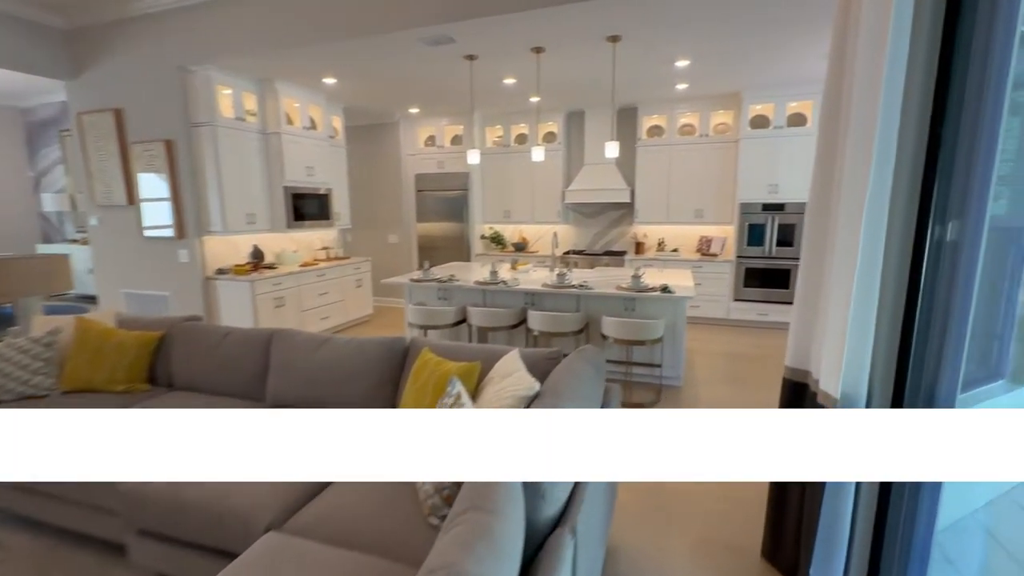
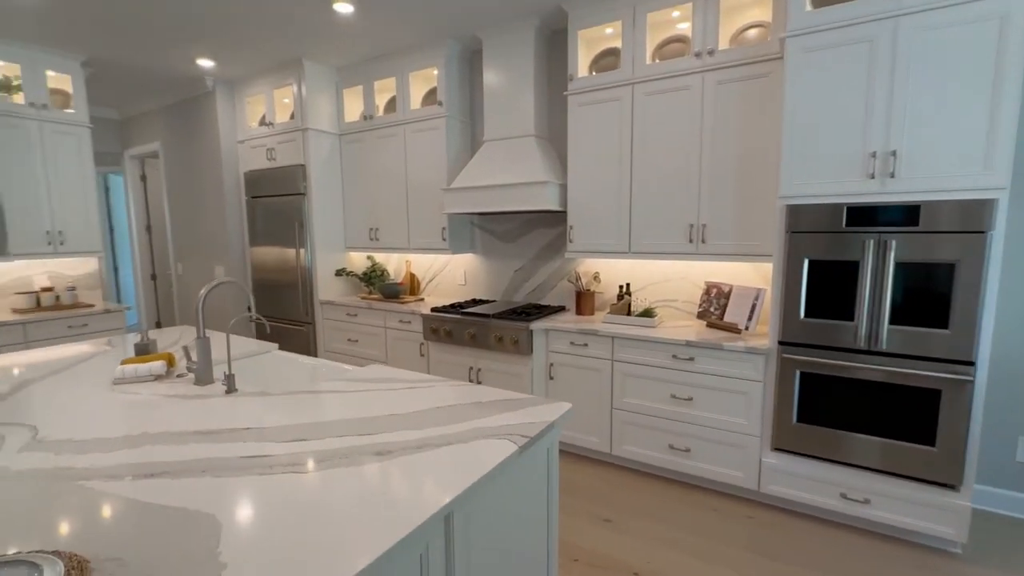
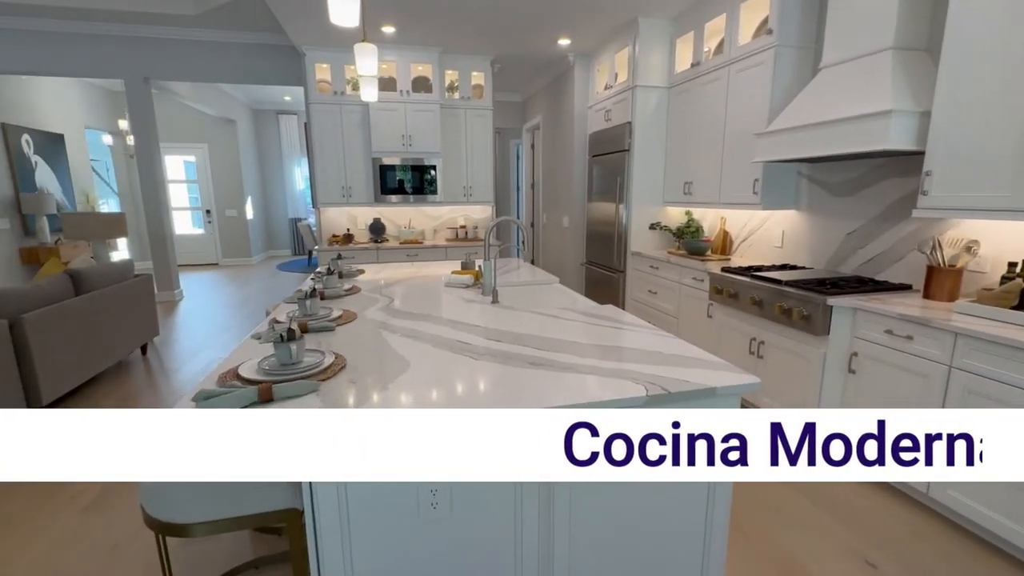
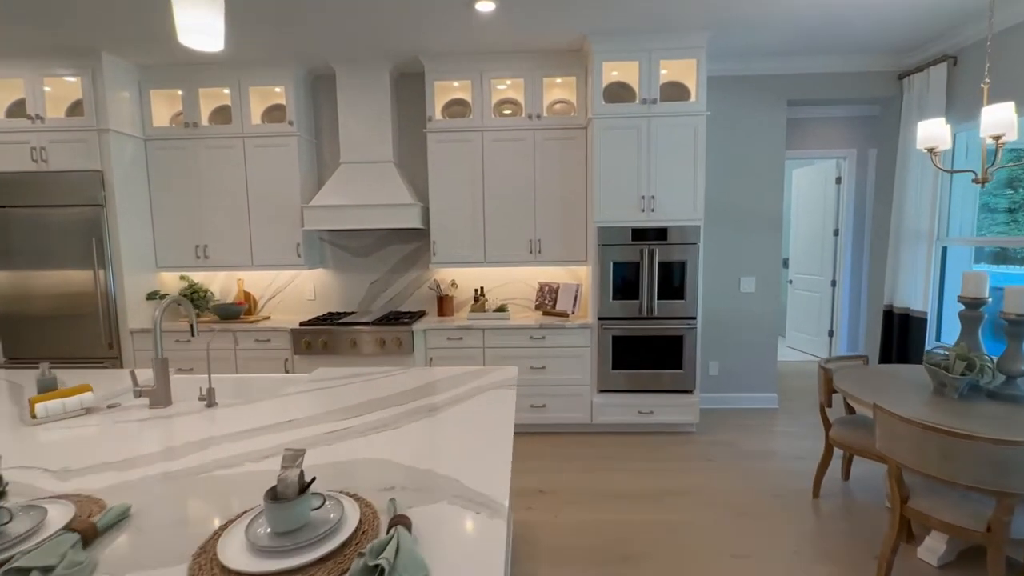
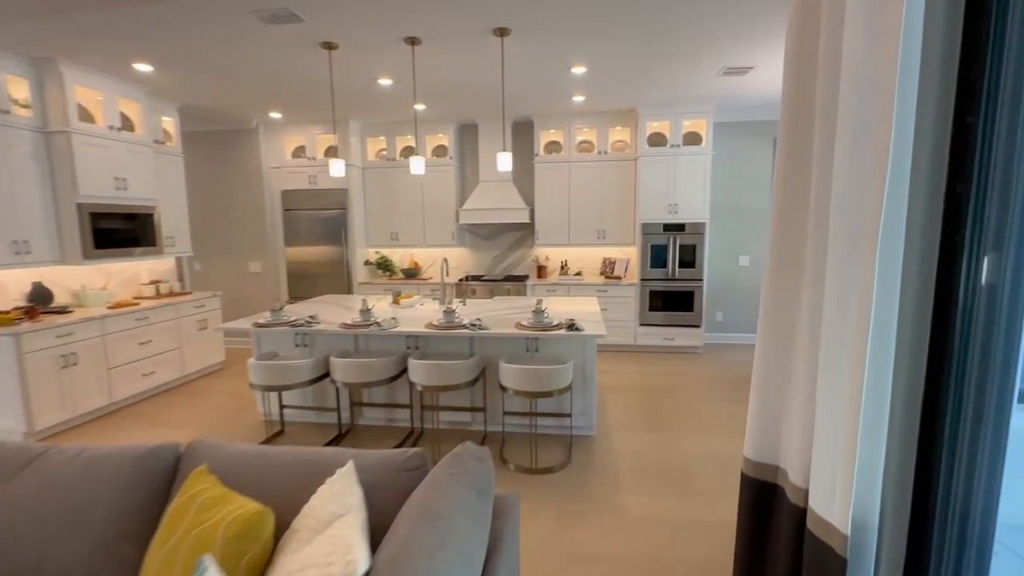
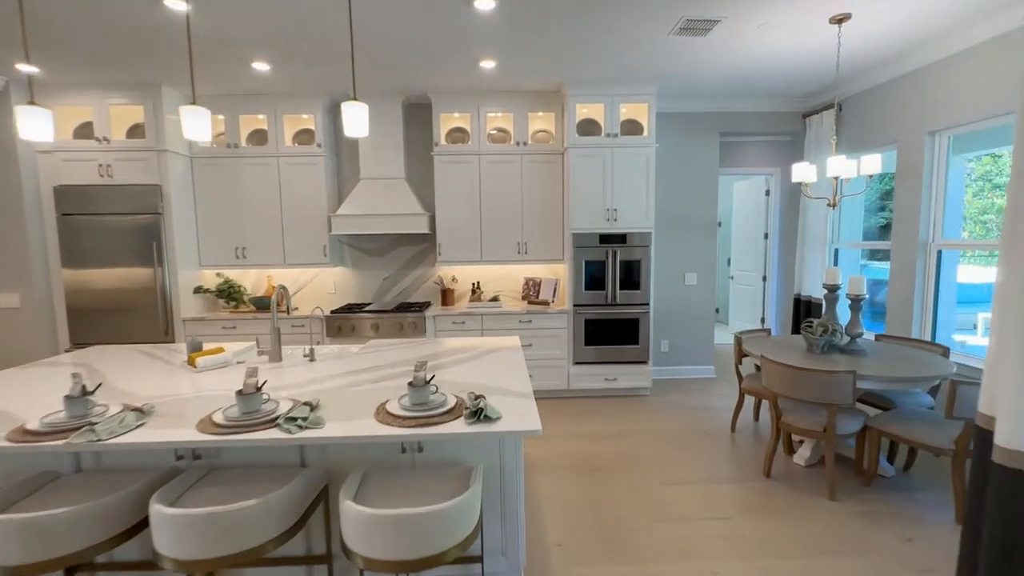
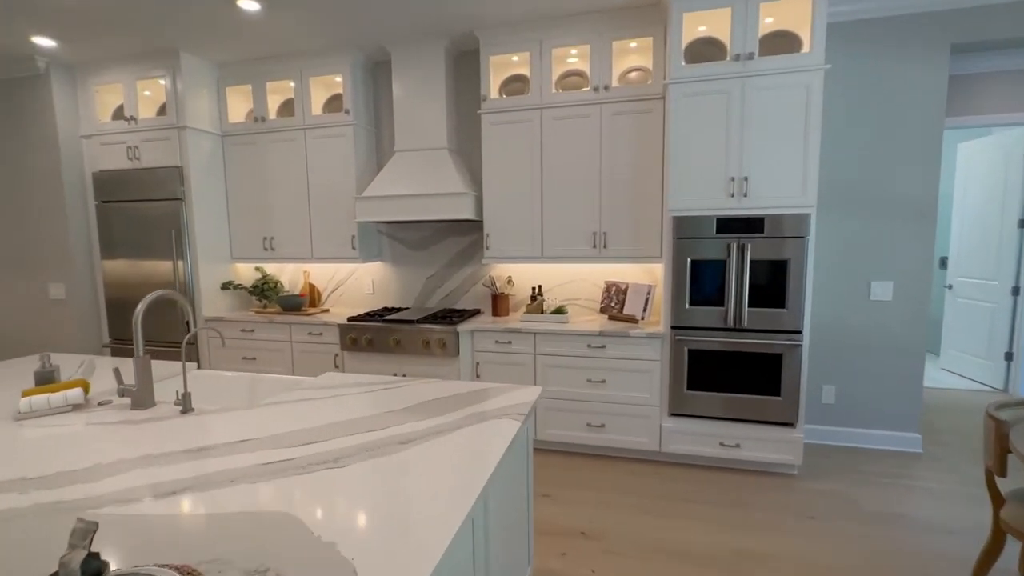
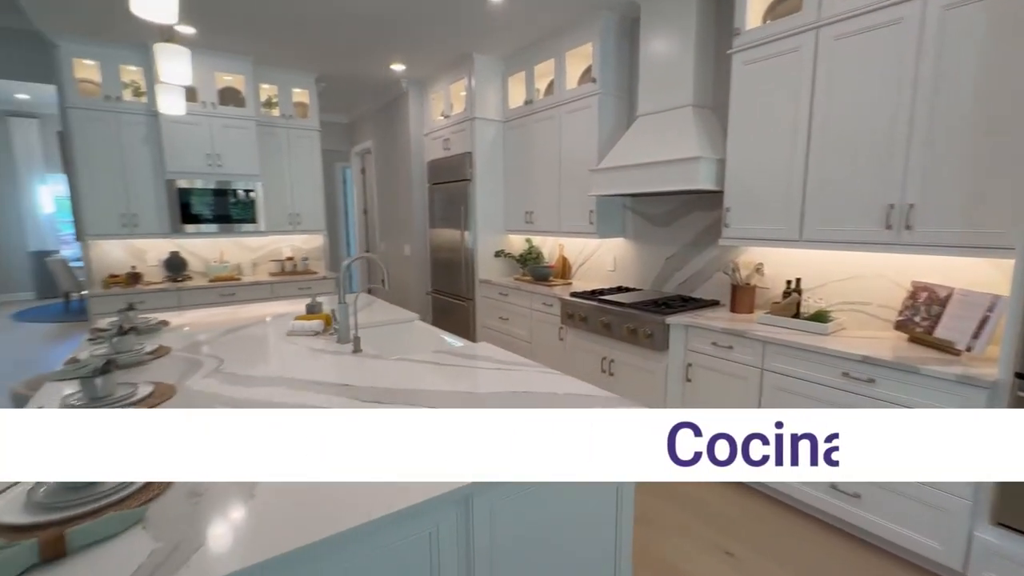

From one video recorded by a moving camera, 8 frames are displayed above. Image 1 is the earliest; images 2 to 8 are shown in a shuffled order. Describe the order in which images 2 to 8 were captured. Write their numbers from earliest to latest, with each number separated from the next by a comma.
5, 6, 4, 7, 2, 8, 3
